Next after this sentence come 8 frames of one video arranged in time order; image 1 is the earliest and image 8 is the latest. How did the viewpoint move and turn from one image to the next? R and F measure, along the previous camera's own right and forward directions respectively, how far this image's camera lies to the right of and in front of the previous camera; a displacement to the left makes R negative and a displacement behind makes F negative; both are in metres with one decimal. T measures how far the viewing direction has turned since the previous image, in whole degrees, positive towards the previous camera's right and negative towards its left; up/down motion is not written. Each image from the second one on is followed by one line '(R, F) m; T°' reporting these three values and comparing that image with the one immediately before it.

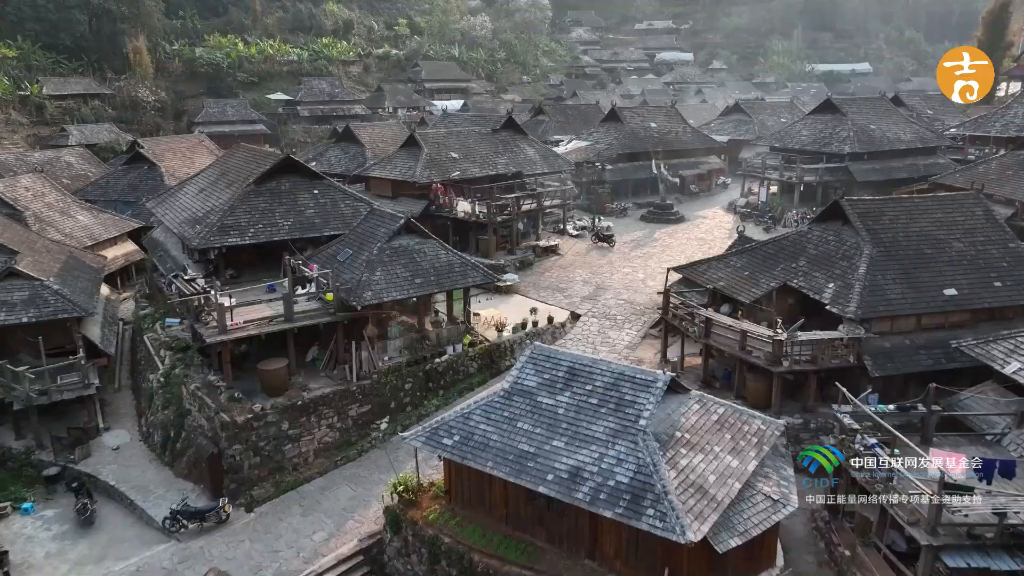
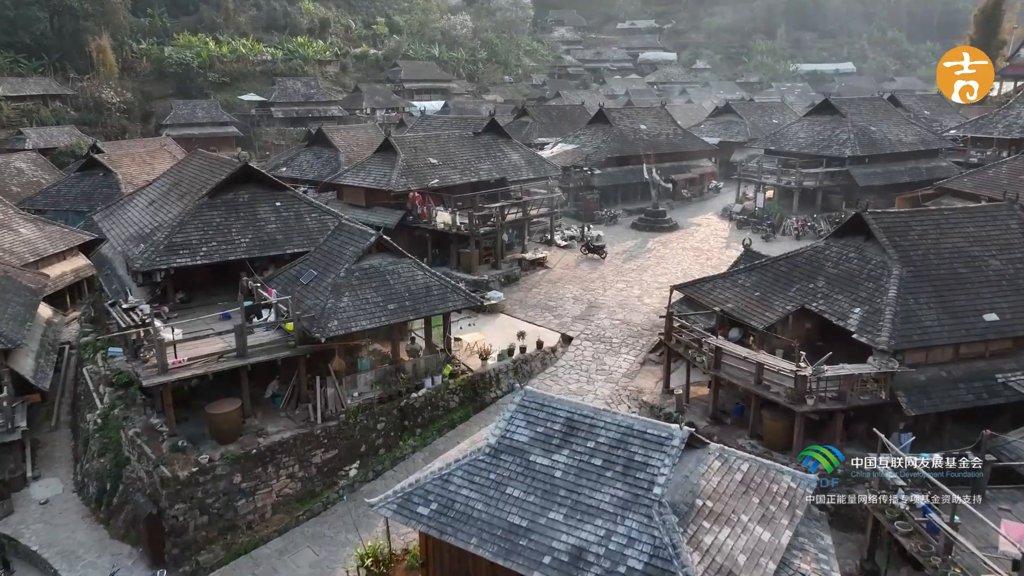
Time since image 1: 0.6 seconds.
(-0.1, +2.4) m; +1°
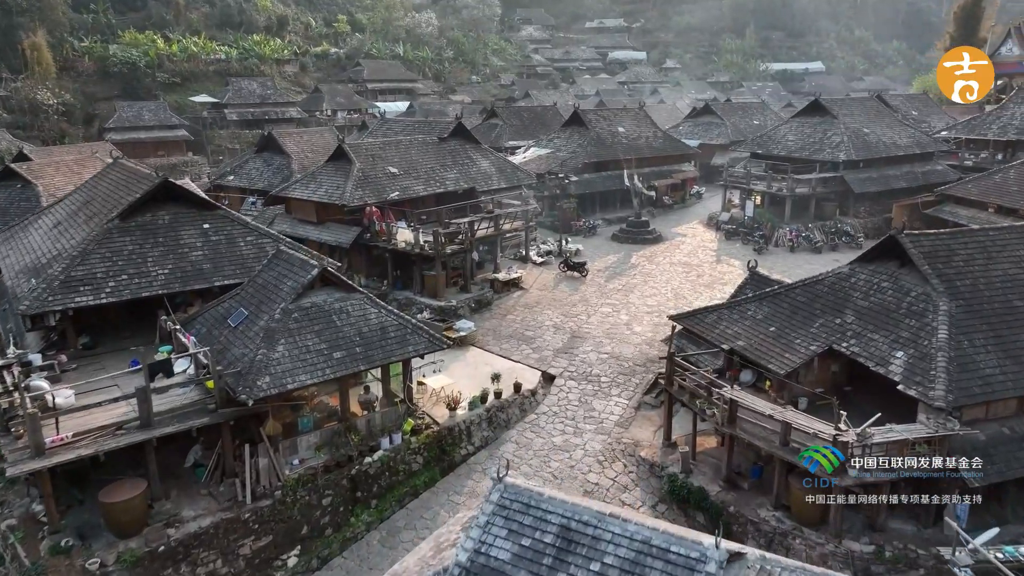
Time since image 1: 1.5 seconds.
(0.0, +3.2) m; +2°
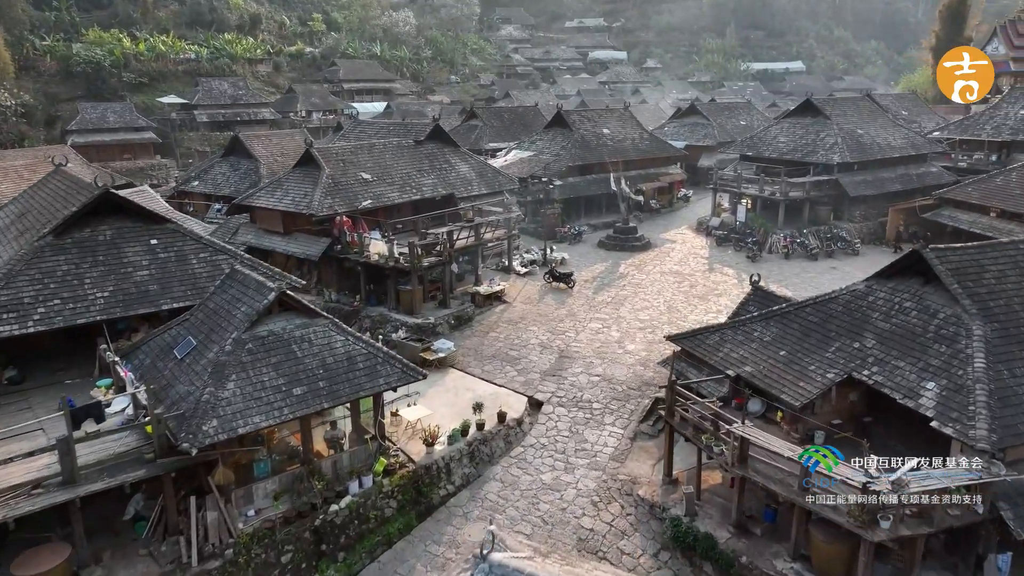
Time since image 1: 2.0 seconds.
(0.0, +1.7) m; +1°
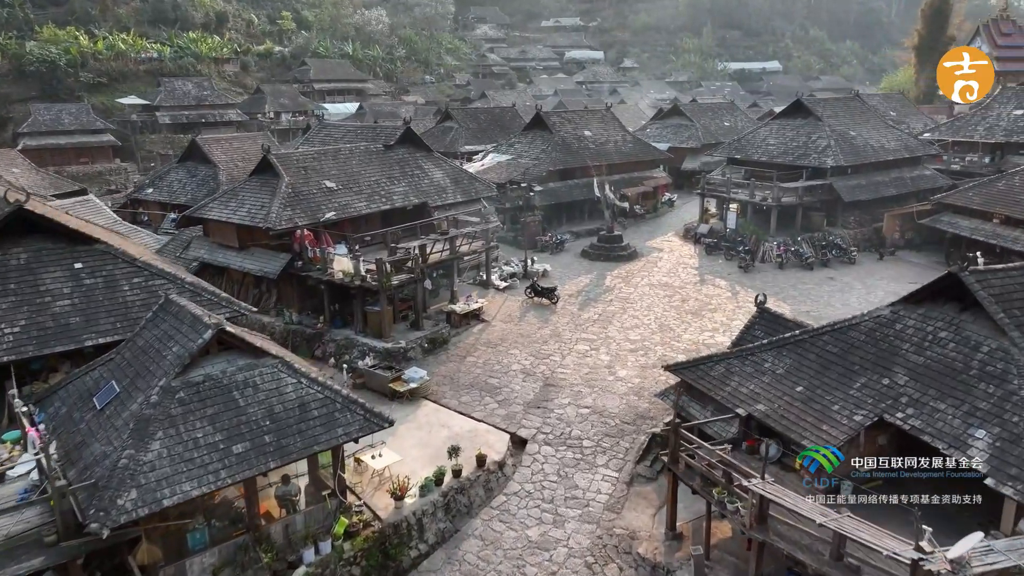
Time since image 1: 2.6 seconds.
(0.0, +2.0) m; +2°
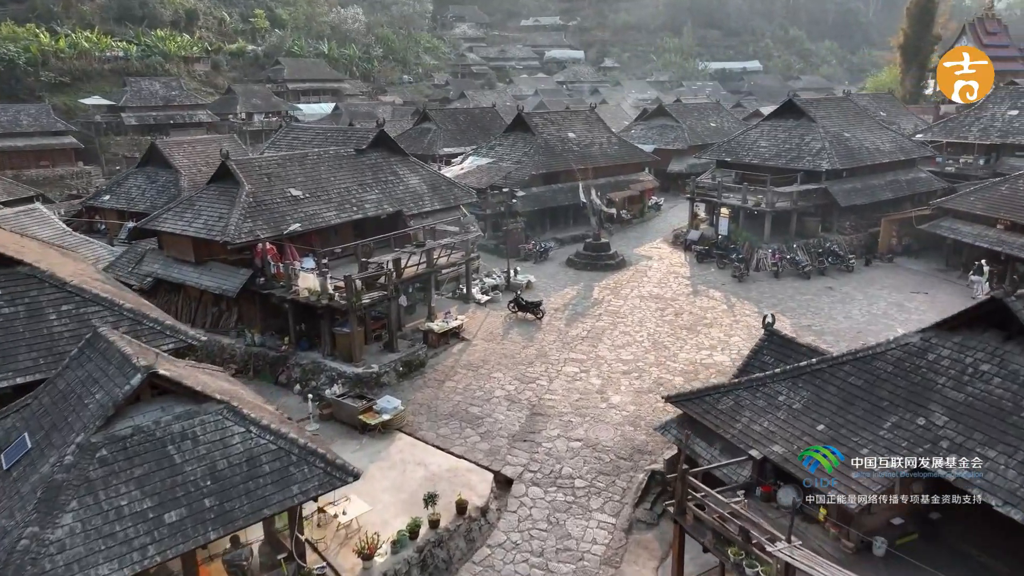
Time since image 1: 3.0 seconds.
(0.0, +1.7) m; +2°
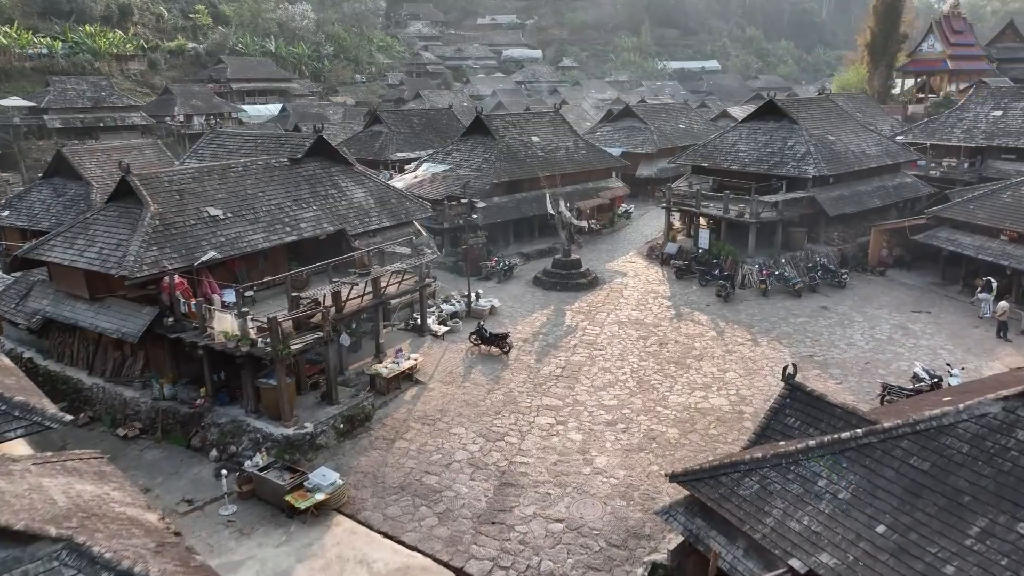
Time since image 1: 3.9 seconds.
(0.0, +3.1) m; +3°
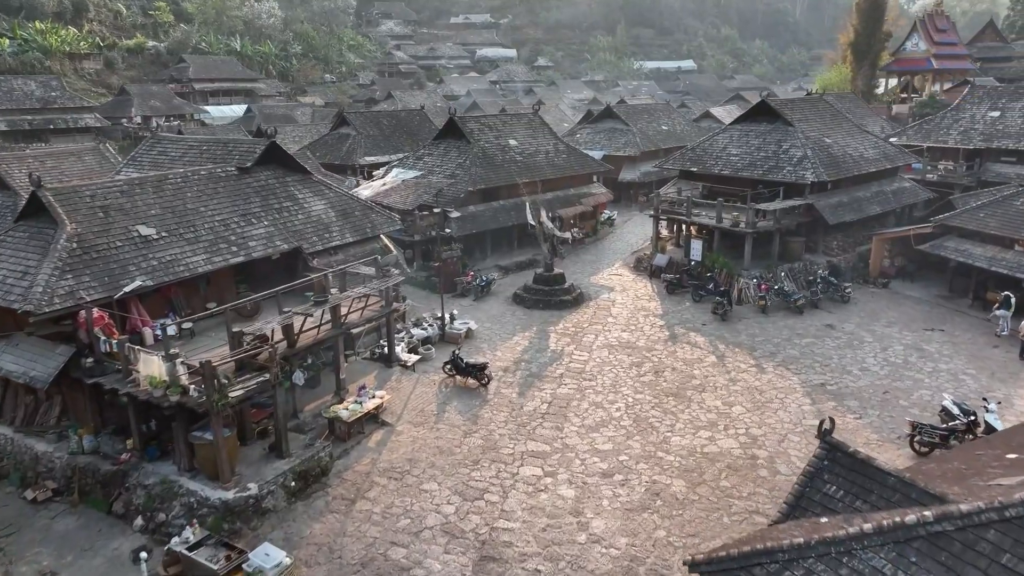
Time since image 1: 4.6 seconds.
(-0.1, +2.2) m; +2°
